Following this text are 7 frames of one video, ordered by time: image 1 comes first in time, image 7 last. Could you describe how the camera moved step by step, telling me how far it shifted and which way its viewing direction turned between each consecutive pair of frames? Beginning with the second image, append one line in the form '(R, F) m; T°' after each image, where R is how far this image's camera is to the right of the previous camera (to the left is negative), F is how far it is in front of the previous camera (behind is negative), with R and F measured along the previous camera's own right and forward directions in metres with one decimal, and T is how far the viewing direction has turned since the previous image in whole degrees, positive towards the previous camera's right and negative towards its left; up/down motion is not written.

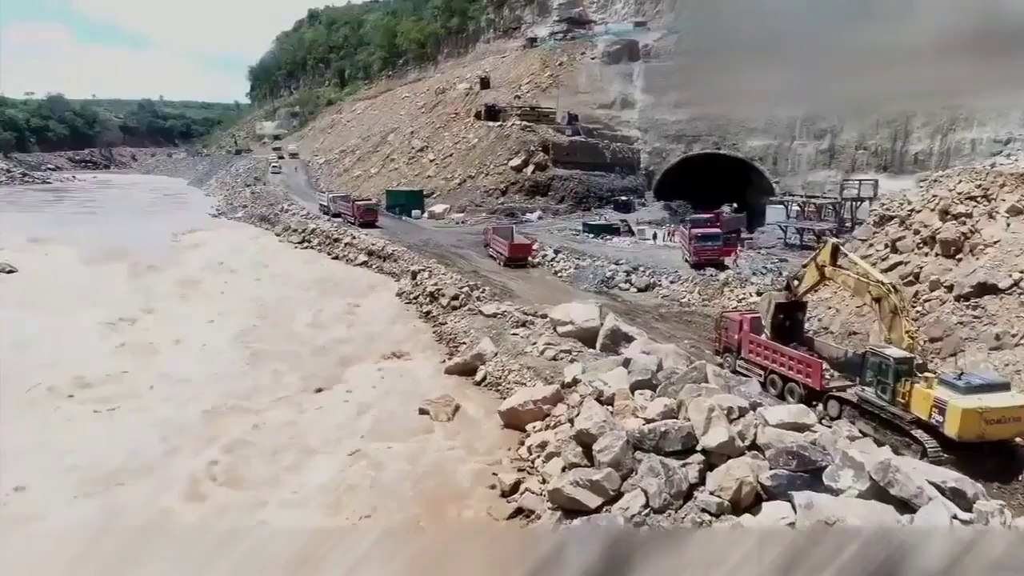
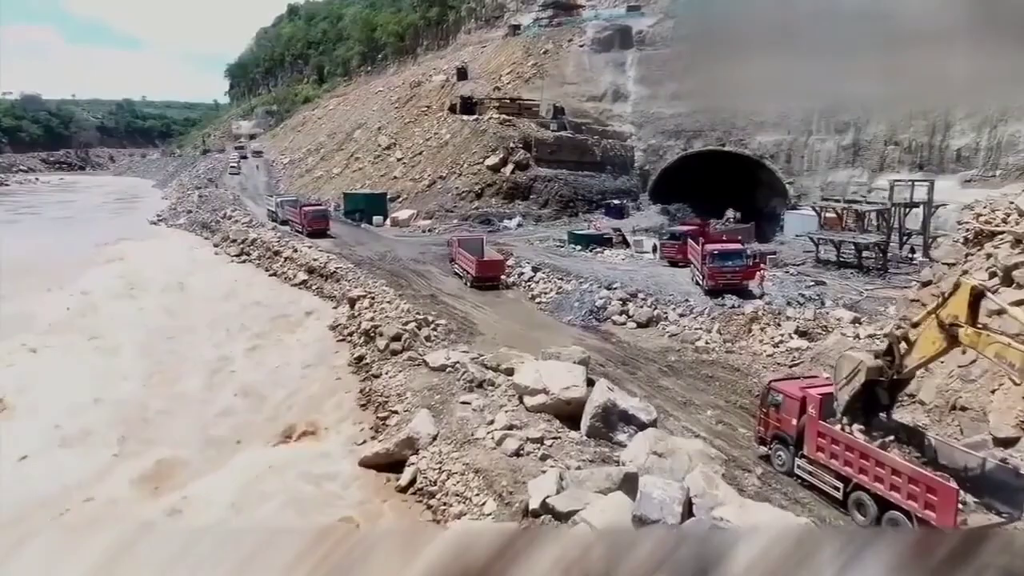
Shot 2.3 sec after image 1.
(+0.6, +5.0) m; +1°
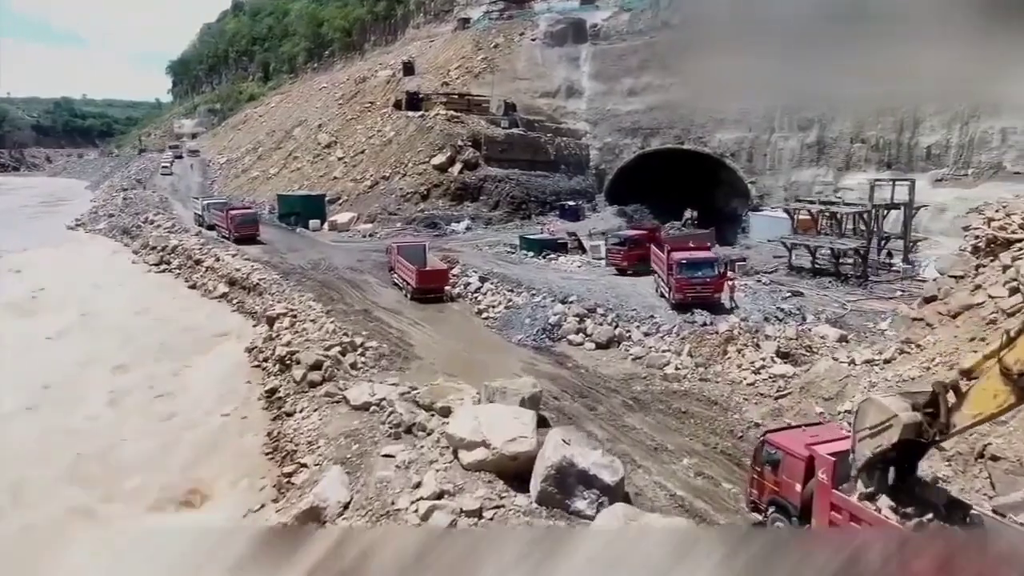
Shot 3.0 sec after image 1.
(+0.3, +2.2) m; +3°
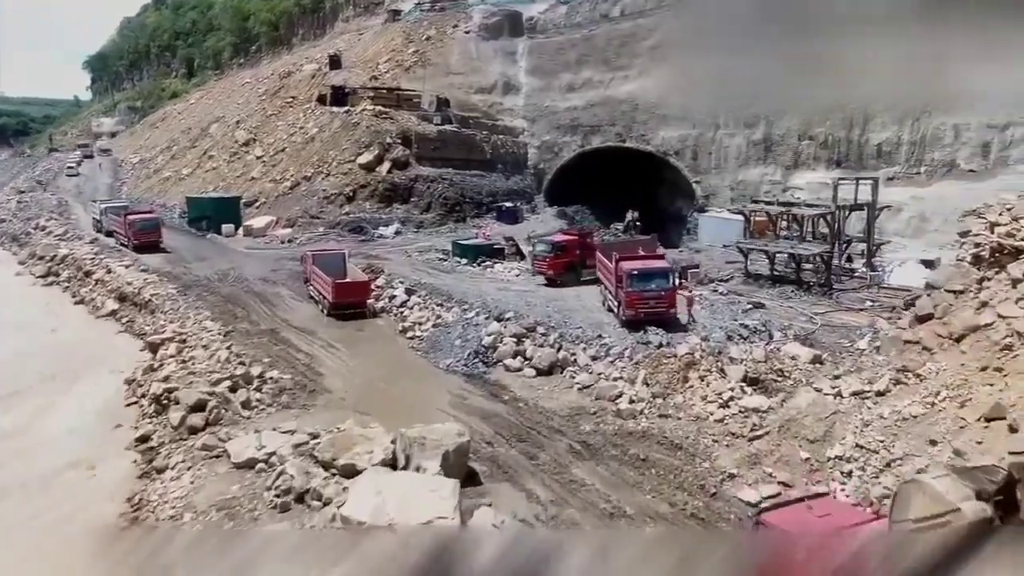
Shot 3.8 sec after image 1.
(+0.2, +2.1) m; +4°
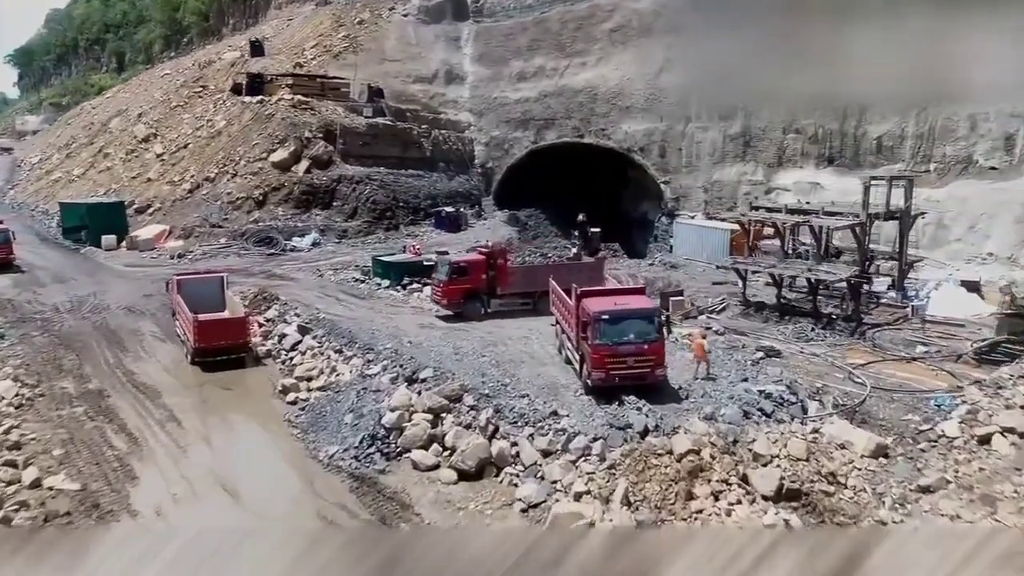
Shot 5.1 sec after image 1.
(+0.5, +4.2) m; +3°
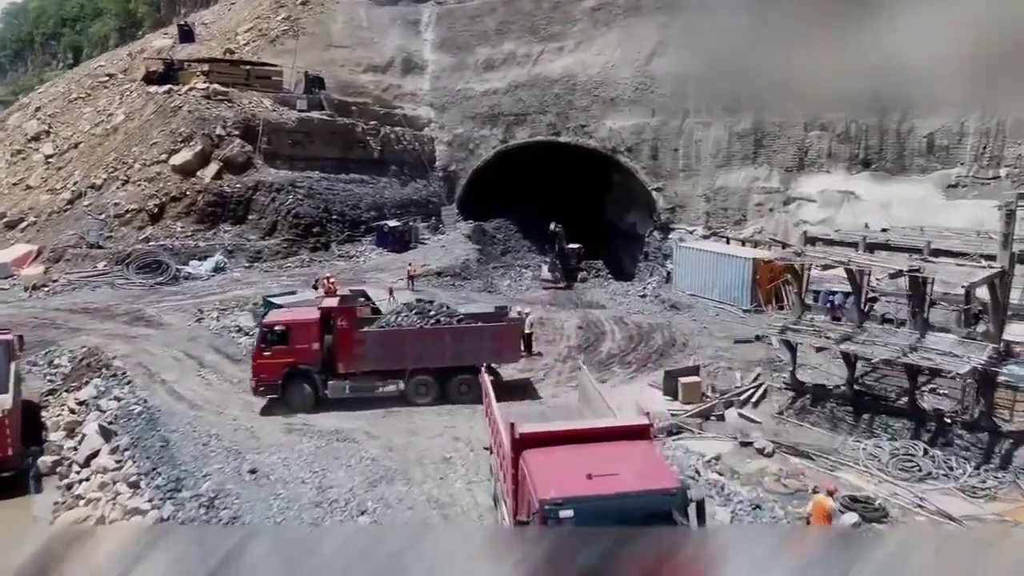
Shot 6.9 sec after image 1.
(+0.7, +4.8) m; +1°
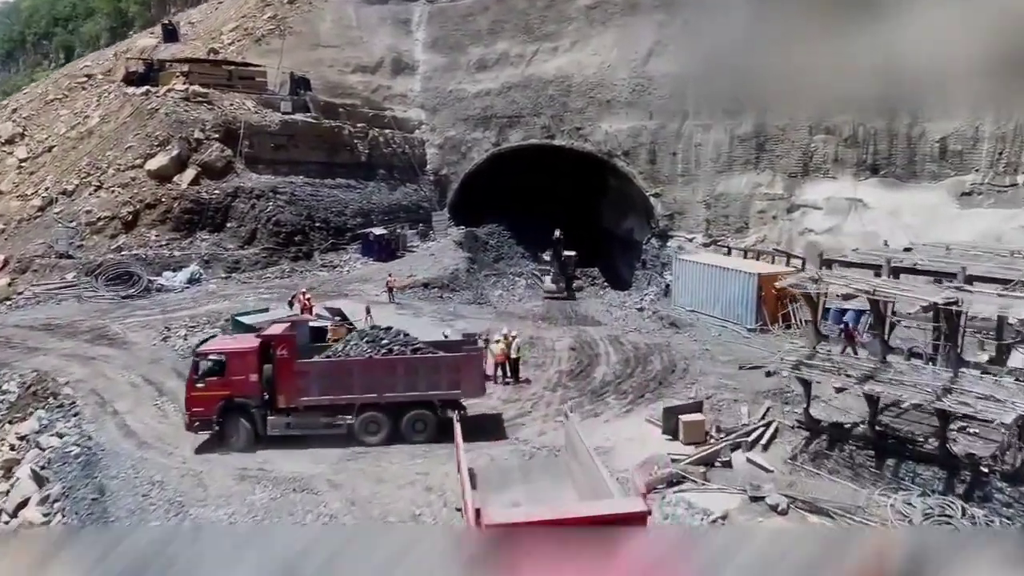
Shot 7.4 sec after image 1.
(+0.2, +0.9) m; 0°
